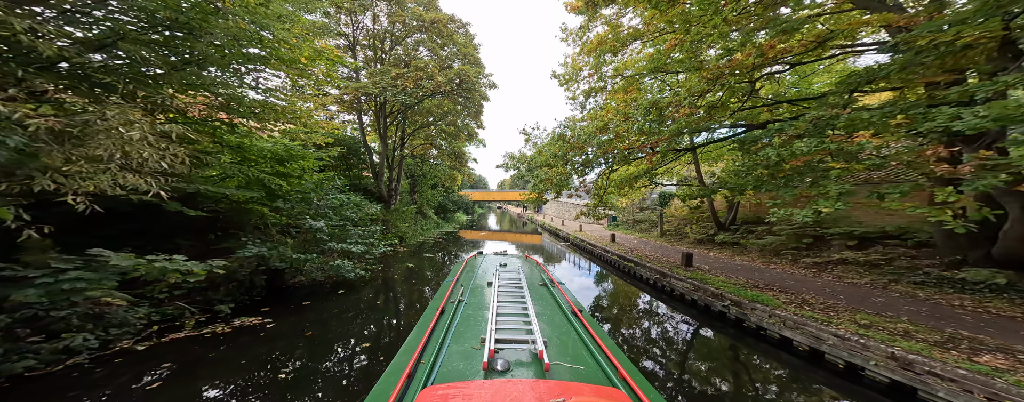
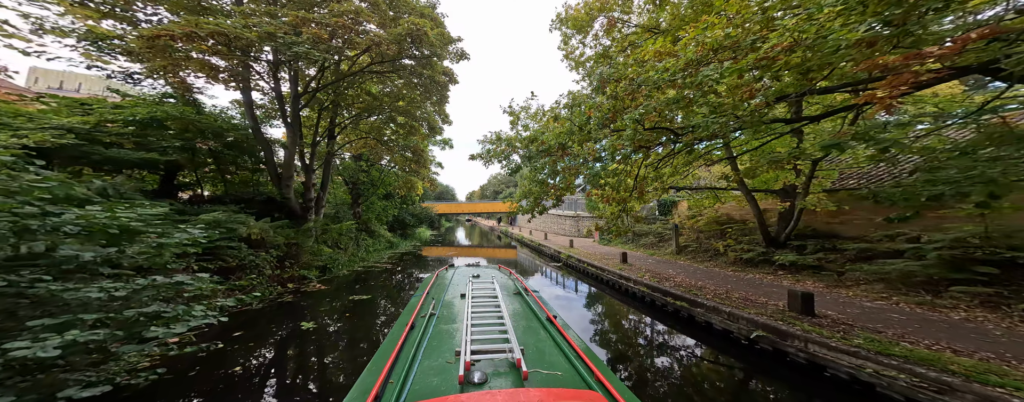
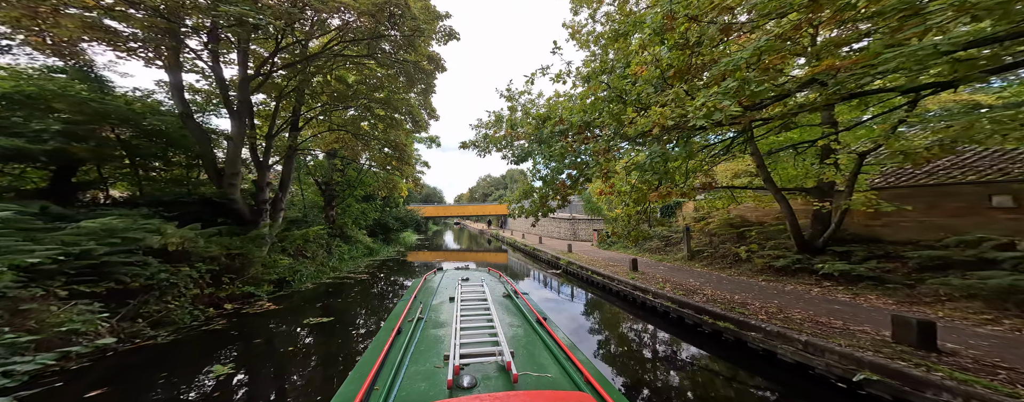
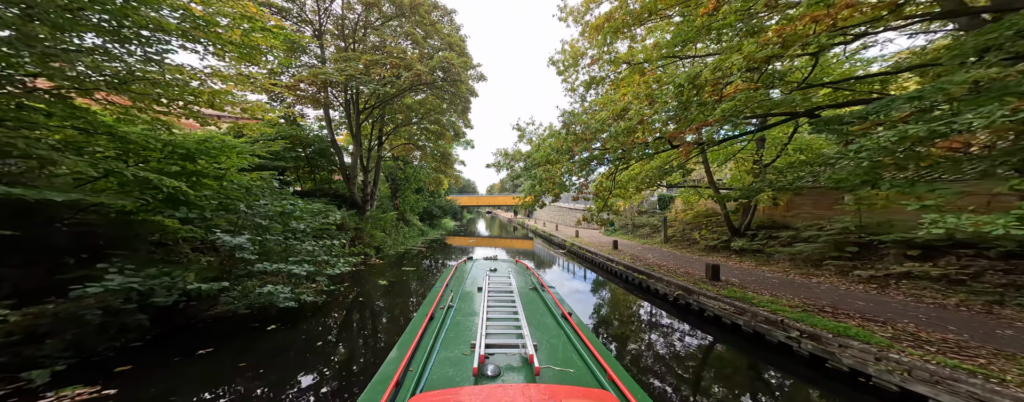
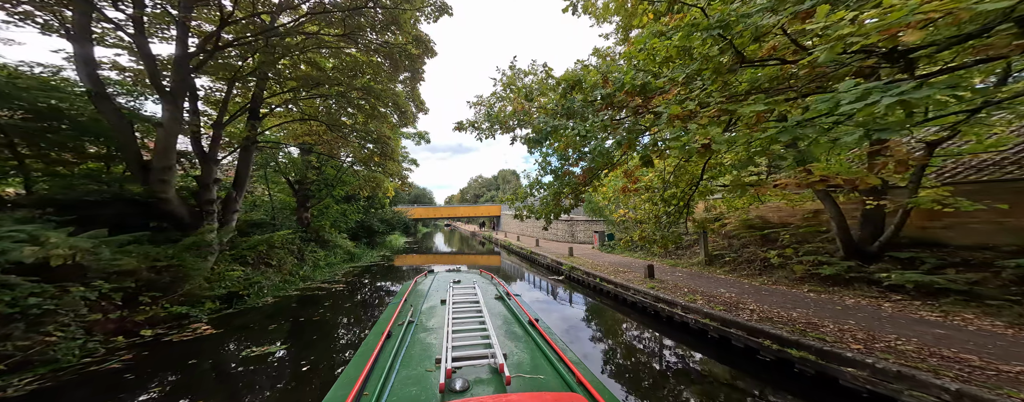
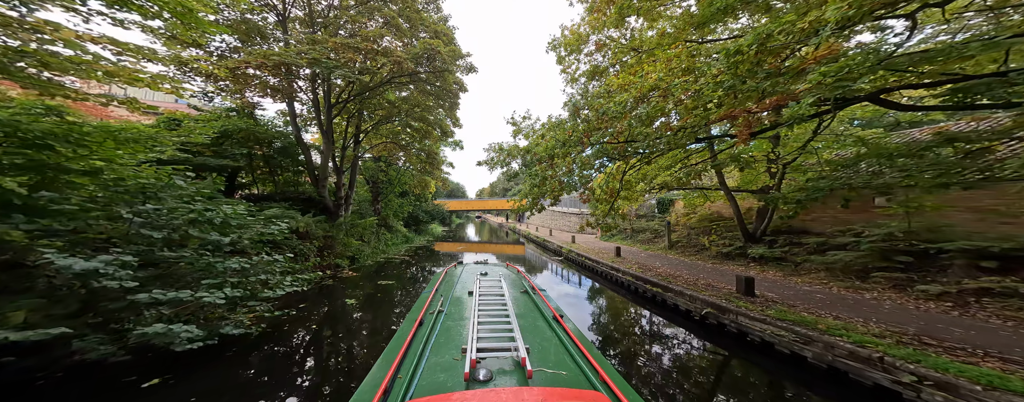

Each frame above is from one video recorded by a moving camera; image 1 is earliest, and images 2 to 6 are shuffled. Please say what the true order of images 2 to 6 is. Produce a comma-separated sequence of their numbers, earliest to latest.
4, 6, 2, 3, 5
